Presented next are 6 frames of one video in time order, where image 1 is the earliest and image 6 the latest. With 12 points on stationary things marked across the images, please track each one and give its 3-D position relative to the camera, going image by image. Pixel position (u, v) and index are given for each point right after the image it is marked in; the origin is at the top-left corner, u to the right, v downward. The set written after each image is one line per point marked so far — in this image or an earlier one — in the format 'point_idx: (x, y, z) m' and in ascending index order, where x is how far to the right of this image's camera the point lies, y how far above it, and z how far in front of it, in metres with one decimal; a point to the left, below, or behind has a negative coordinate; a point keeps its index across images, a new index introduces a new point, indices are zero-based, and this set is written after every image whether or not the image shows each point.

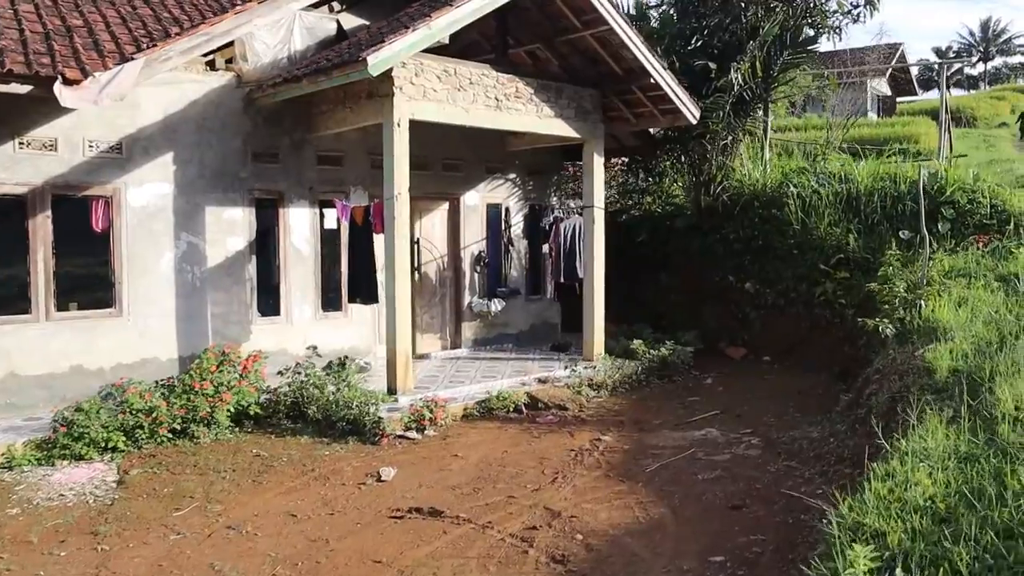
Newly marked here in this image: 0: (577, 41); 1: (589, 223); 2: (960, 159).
0: (+0.7, +2.6, +8.7) m
1: (+0.8, +0.7, +9.1) m
2: (+9.4, +2.8, +17.6) m
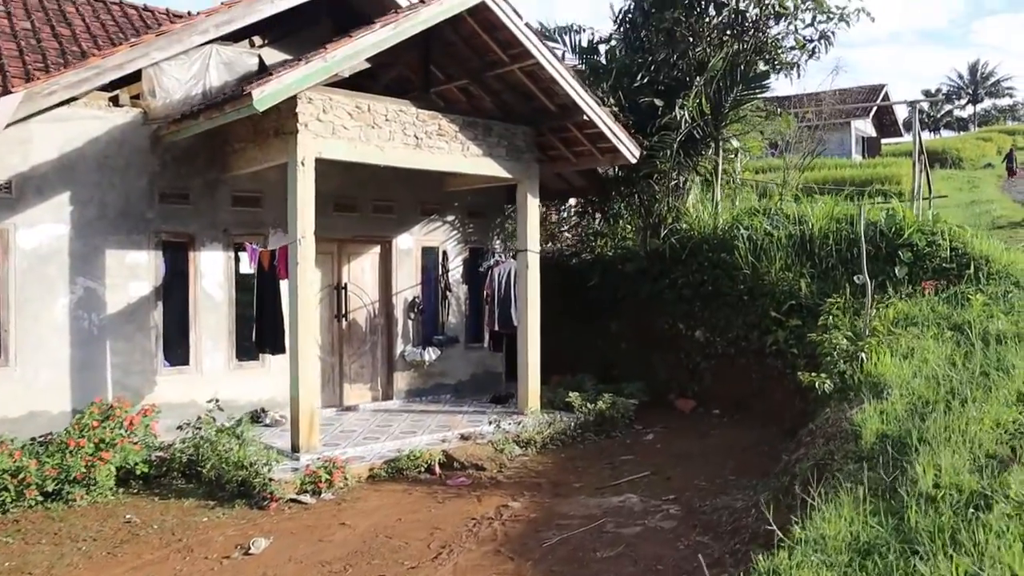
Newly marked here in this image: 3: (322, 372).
0: (0.0, +2.1, +8.2) m
1: (+0.1, +0.2, +8.6) m
2: (+8.8, +1.8, +17.1) m
3: (-2.1, -0.9, +9.0) m
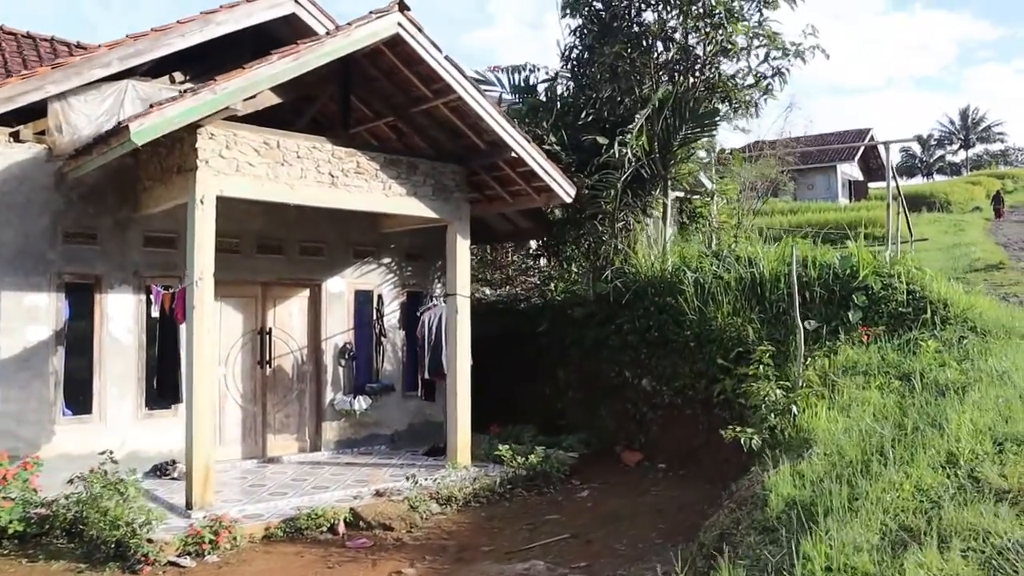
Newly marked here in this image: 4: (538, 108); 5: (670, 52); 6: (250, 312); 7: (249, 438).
0: (-0.7, +1.7, +7.9) m
1: (-0.6, -0.2, +8.2) m
2: (+8.1, +0.9, +16.7) m
3: (-2.8, -1.4, +8.5) m
4: (+0.3, +2.0, +9.4) m
5: (+1.8, +2.7, +9.3) m
6: (-2.7, -0.2, +8.6) m
7: (-2.7, -1.6, +8.6) m
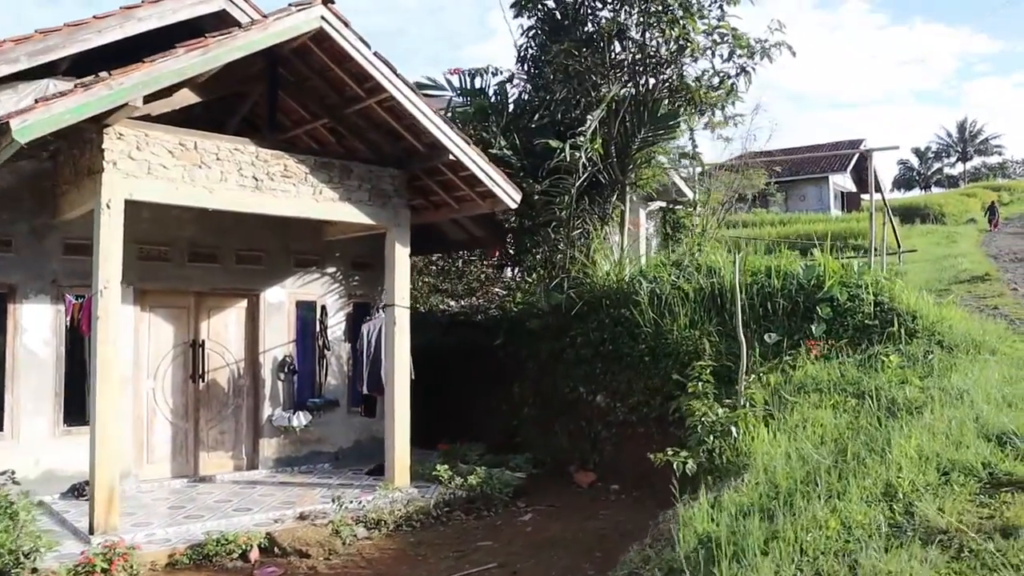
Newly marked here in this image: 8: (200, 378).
0: (-1.3, +1.6, +7.5) m
1: (-1.1, -0.3, +7.7) m
2: (+7.6, +0.6, +16.2) m
3: (-3.3, -1.5, +8.1) m
4: (-0.3, +1.9, +9.0) m
5: (+1.3, +2.5, +8.9) m
6: (-3.3, -0.3, +8.2) m
7: (-3.3, -1.7, +8.1) m
8: (-3.1, -0.9, +8.2) m
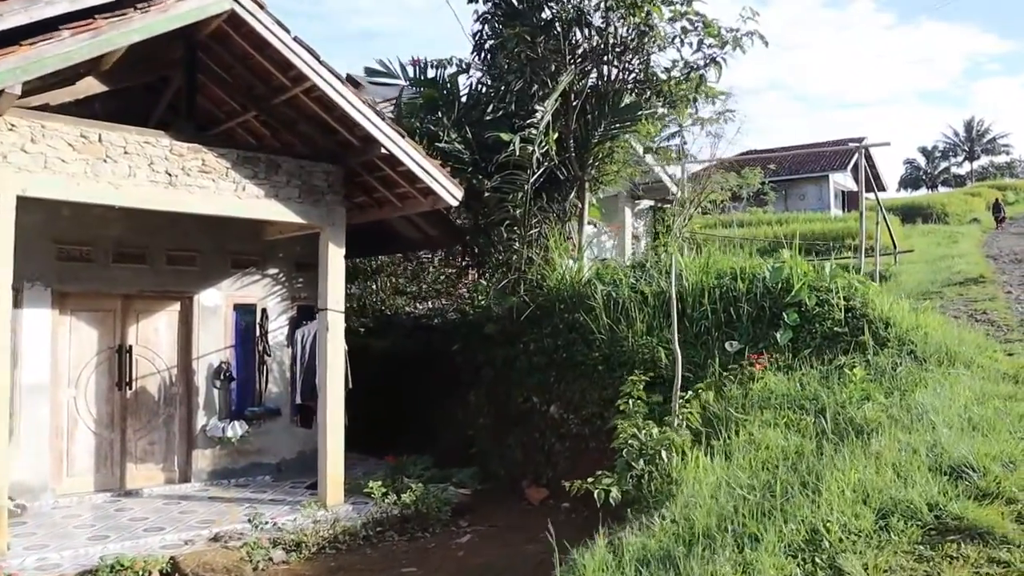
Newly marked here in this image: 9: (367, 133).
0: (-1.8, +1.6, +7.0) m
1: (-1.6, -0.4, +7.2) m
2: (+7.3, +0.6, +15.6) m
3: (-3.8, -1.5, +7.6) m
4: (-0.8, +1.9, +8.5) m
5: (+0.8, +2.5, +8.4) m
6: (-3.8, -0.4, +7.7) m
7: (-3.8, -1.7, +7.7) m
8: (-3.6, -0.9, +7.8) m
9: (-1.2, +1.3, +6.9) m
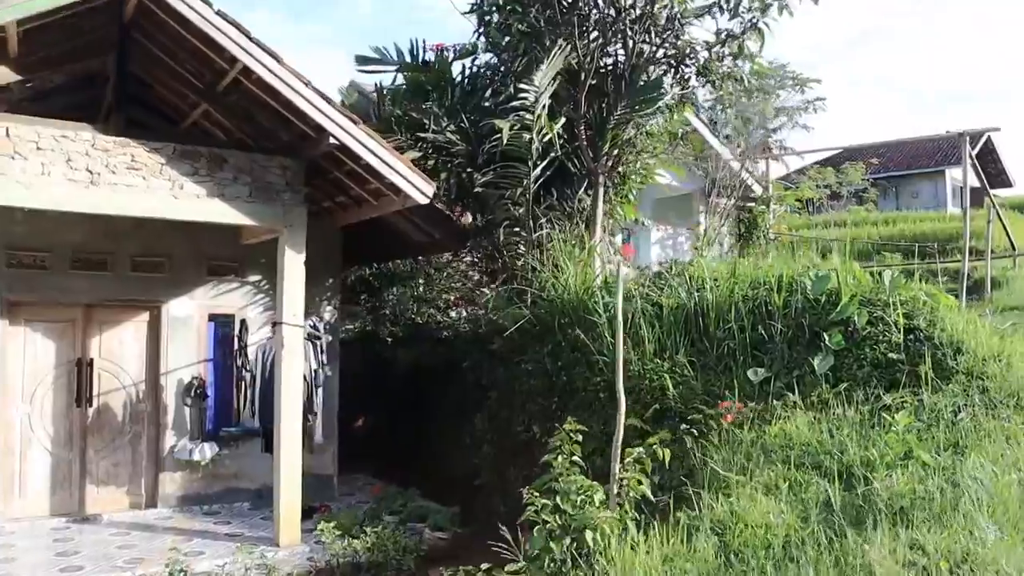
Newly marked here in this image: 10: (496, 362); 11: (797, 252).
0: (-2.0, +1.5, +6.2) m
1: (-1.8, -0.4, +6.4) m
2: (+8.2, +0.5, +13.4) m
3: (-3.9, -1.6, +7.0) m
4: (-0.7, +1.8, +7.5) m
5: (+0.8, +2.4, +7.2) m
6: (-3.8, -0.4, +7.1) m
7: (-3.9, -1.7, +7.1) m
8: (-3.7, -1.0, +7.2) m
9: (-1.4, +1.2, +5.9) m
10: (-0.1, -0.7, +7.7) m
11: (+2.5, +0.3, +7.4) m
